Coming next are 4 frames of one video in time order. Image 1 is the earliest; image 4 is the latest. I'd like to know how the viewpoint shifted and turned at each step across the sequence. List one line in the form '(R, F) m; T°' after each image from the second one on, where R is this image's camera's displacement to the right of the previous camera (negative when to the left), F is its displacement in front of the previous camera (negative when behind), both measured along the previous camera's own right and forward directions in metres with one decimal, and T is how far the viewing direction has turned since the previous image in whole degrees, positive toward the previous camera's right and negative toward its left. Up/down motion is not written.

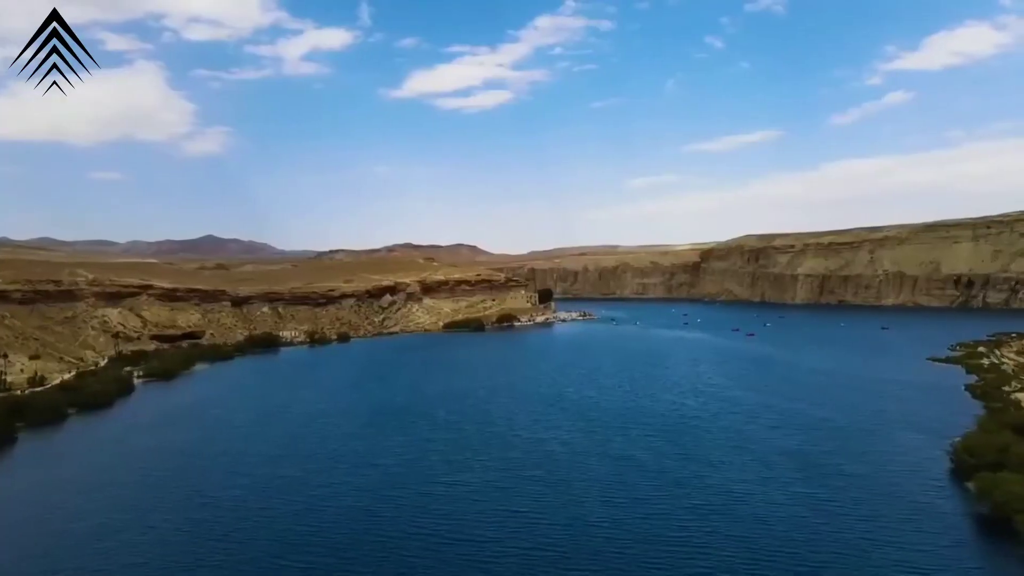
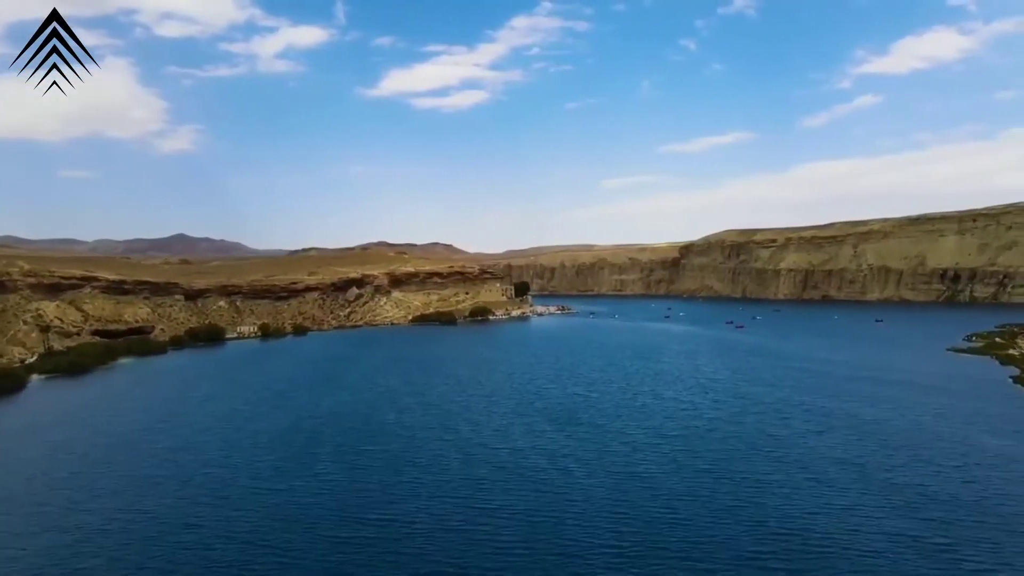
(+0.2, +4.7) m; +2°
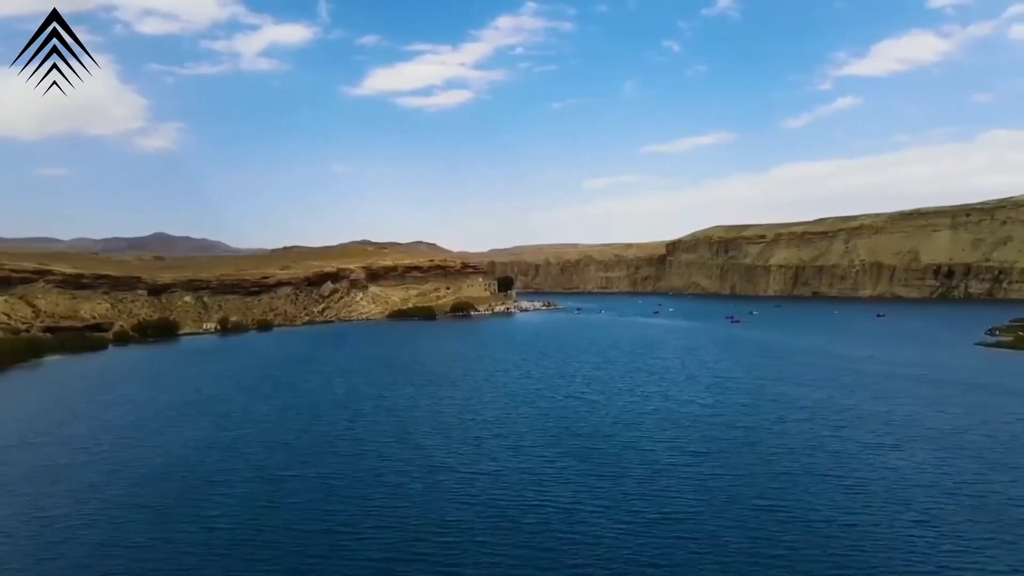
(+0.1, +3.7) m; +1°
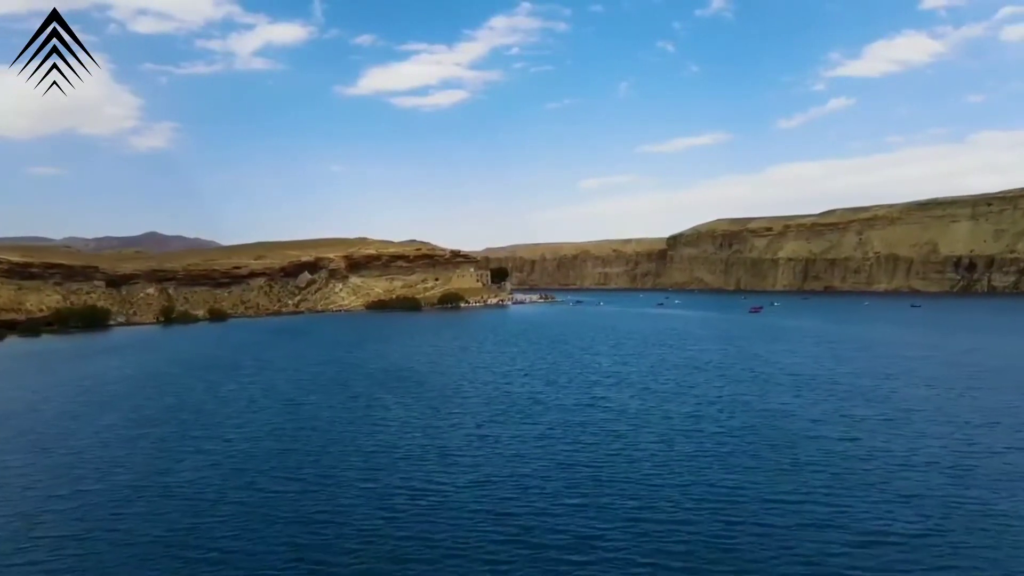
(0.0, +6.4) m; 0°
